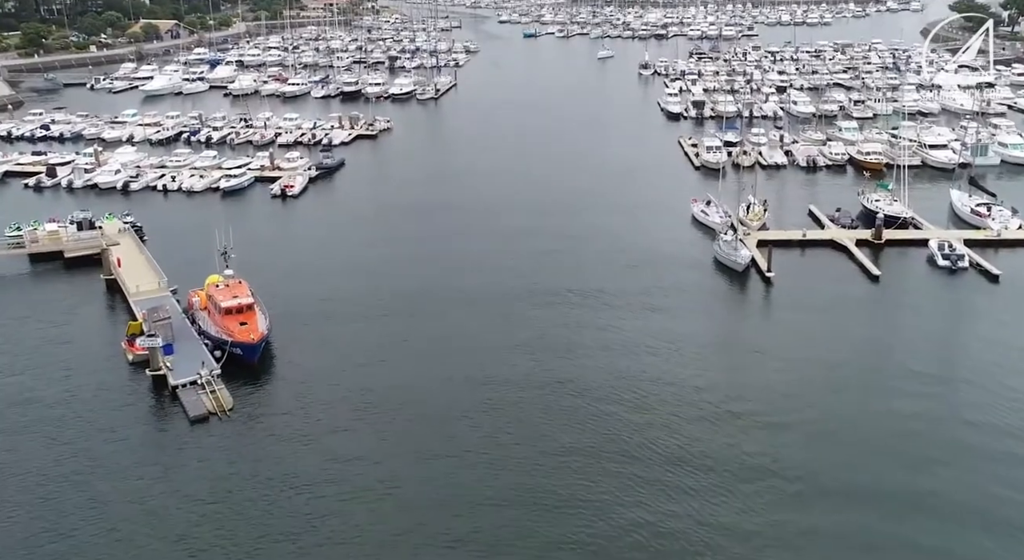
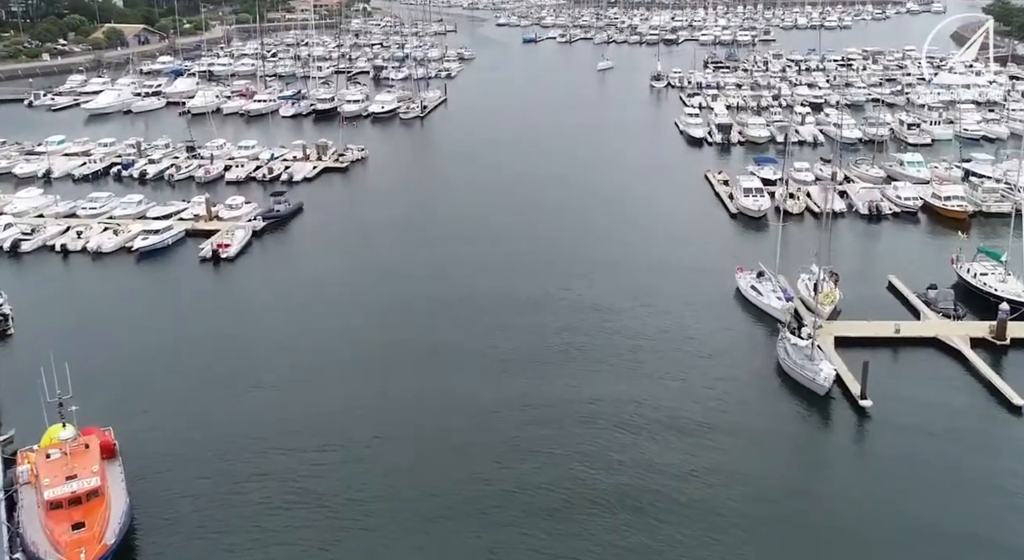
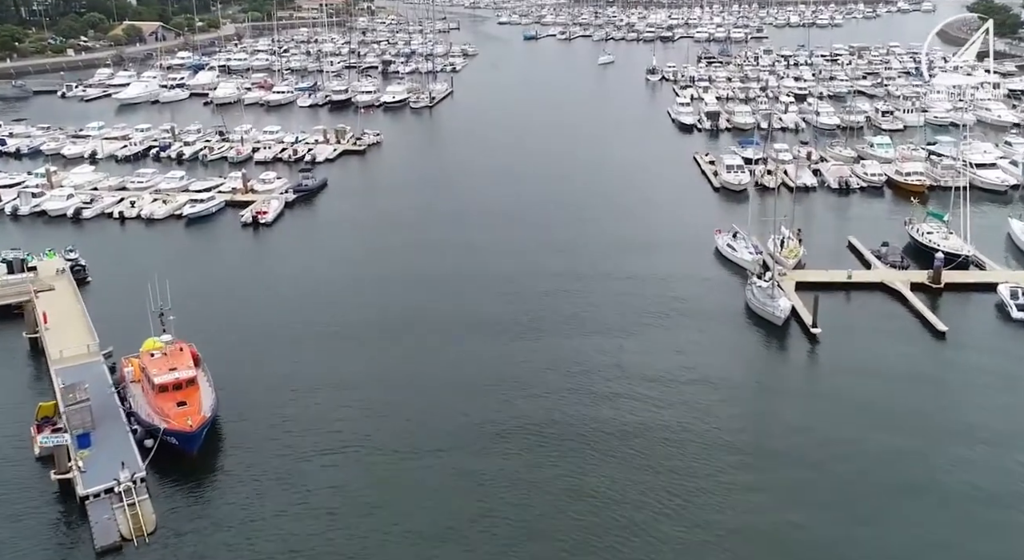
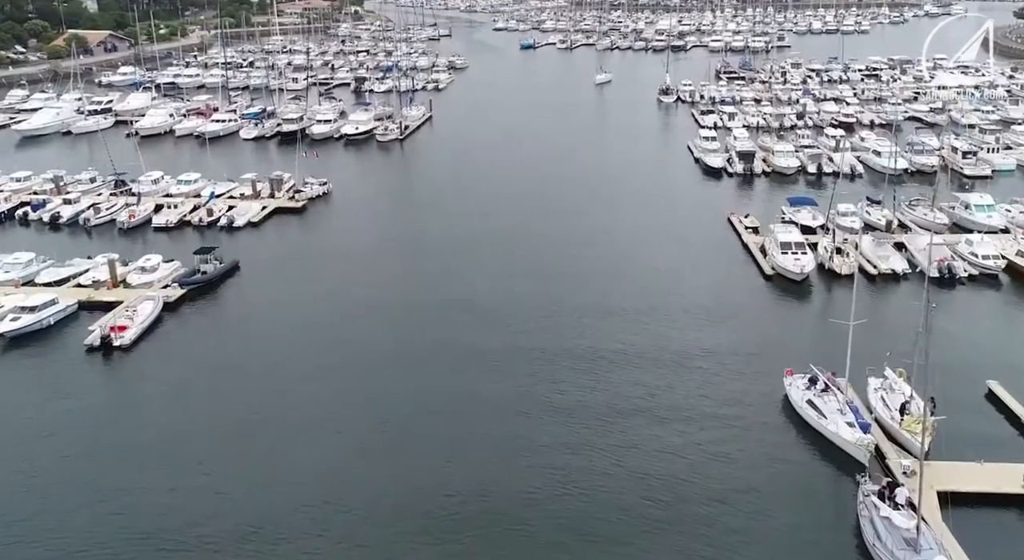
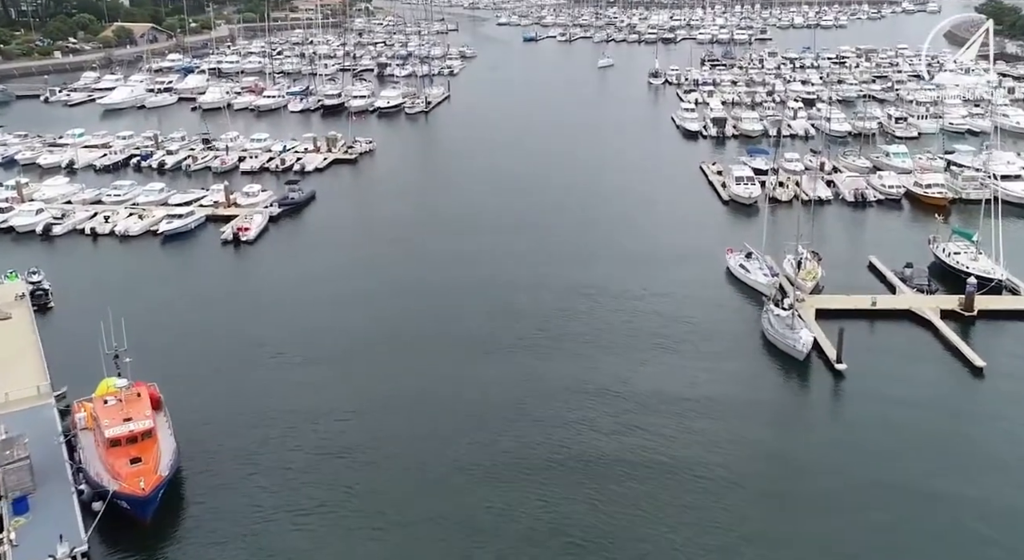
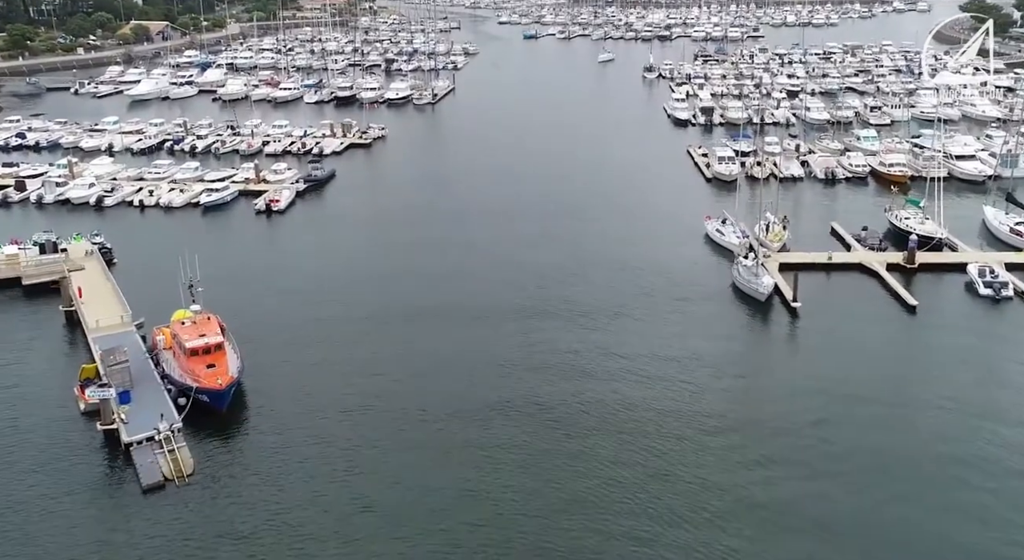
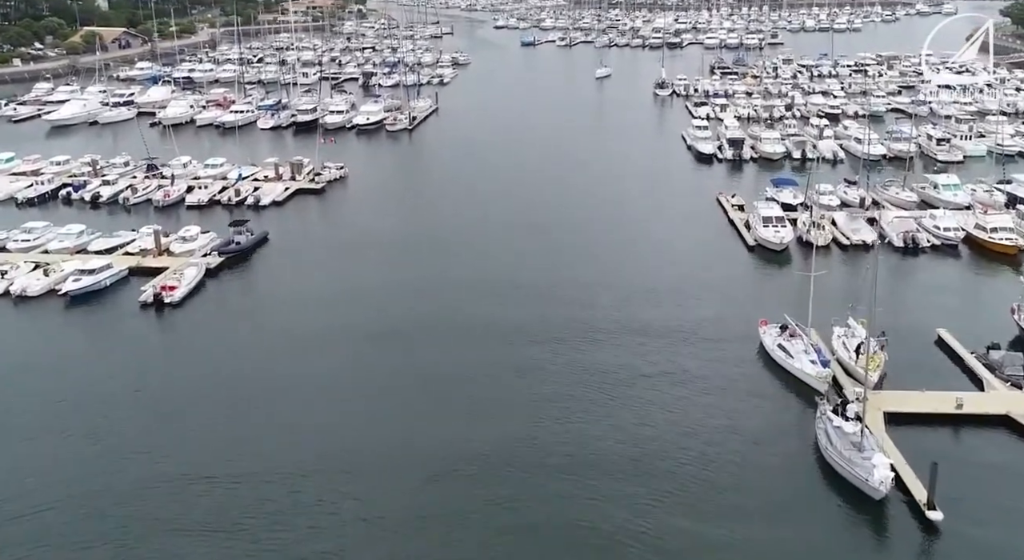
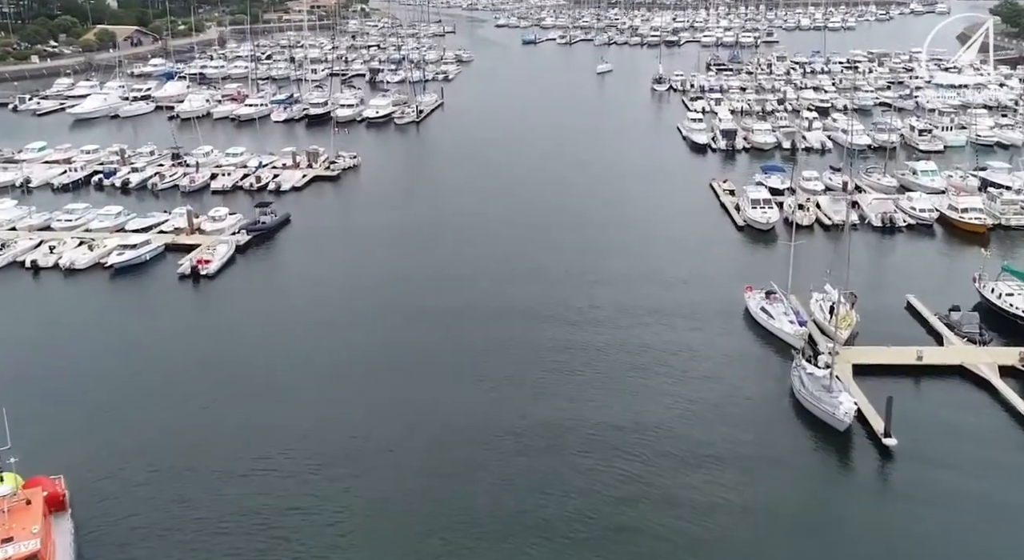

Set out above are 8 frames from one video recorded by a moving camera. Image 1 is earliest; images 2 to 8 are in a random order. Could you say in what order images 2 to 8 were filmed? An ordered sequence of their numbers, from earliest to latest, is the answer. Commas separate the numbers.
6, 3, 5, 2, 8, 7, 4
